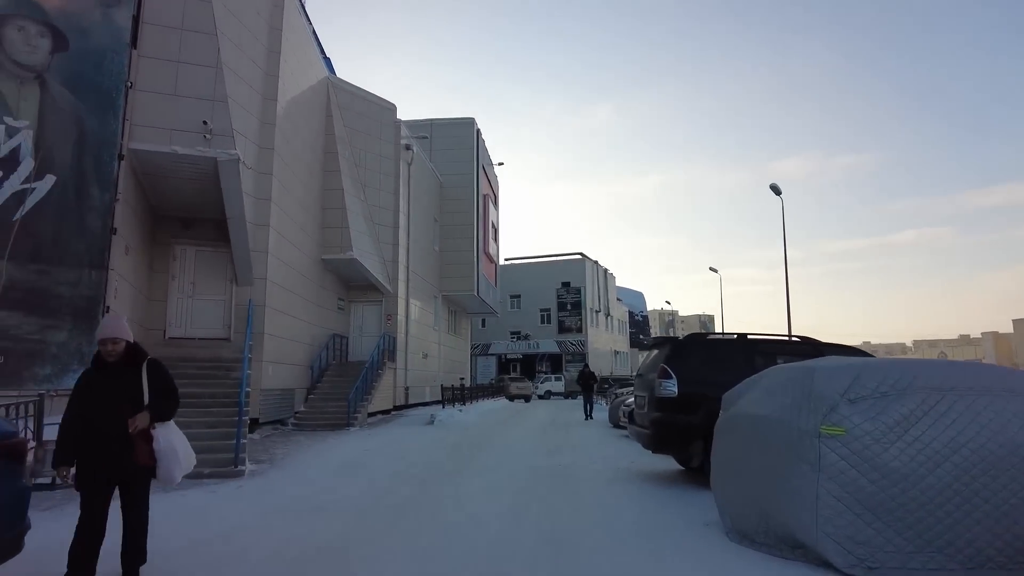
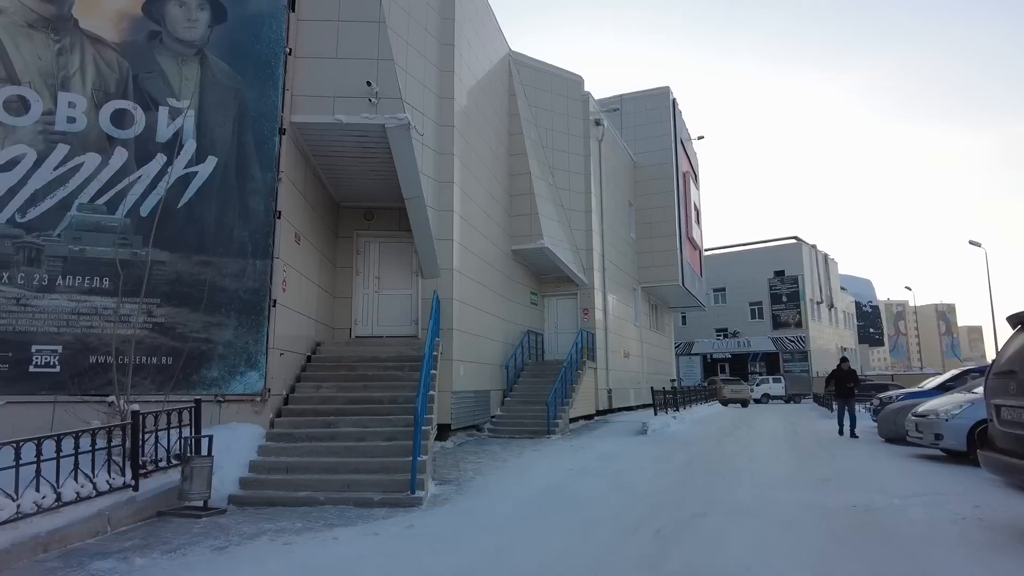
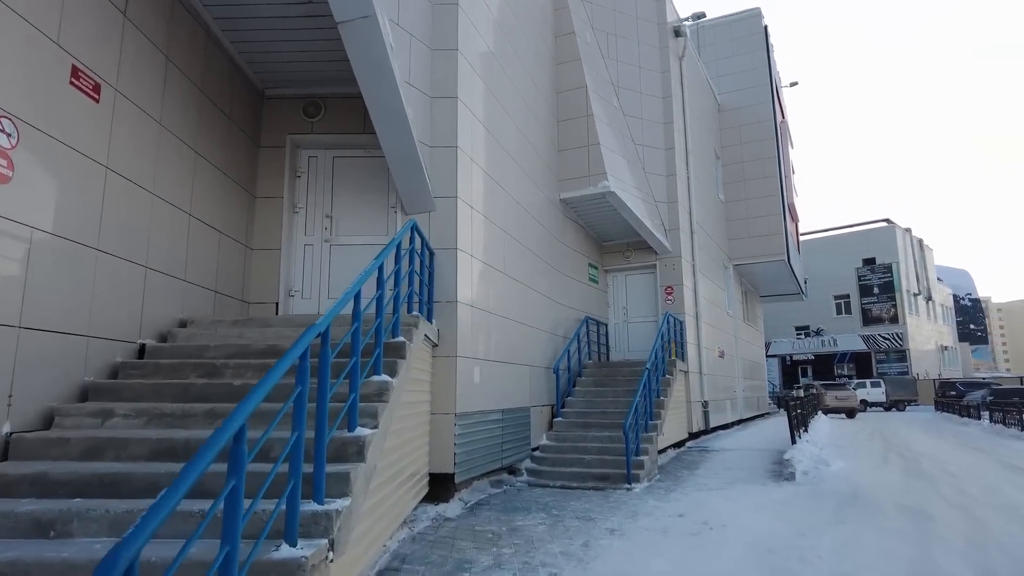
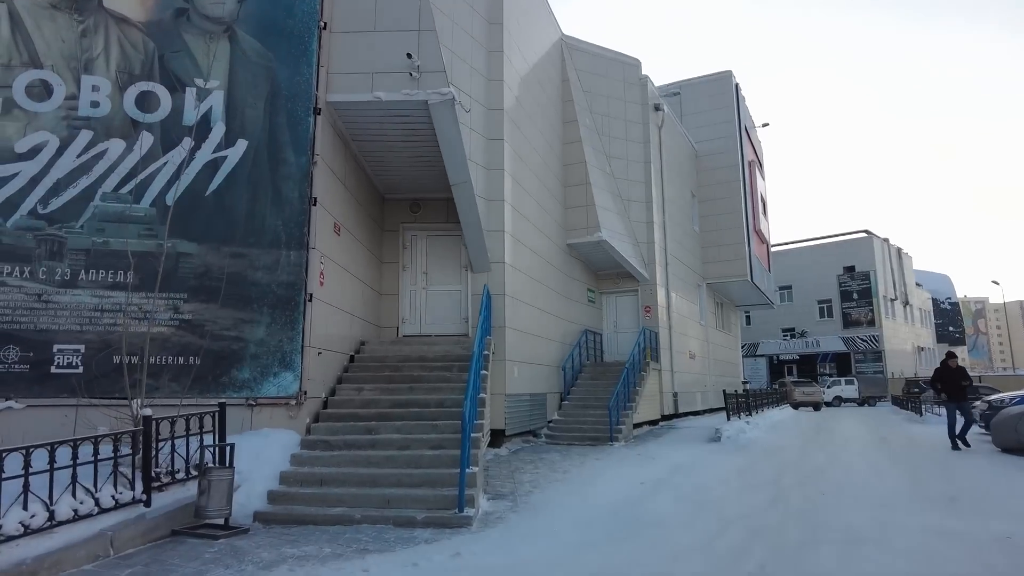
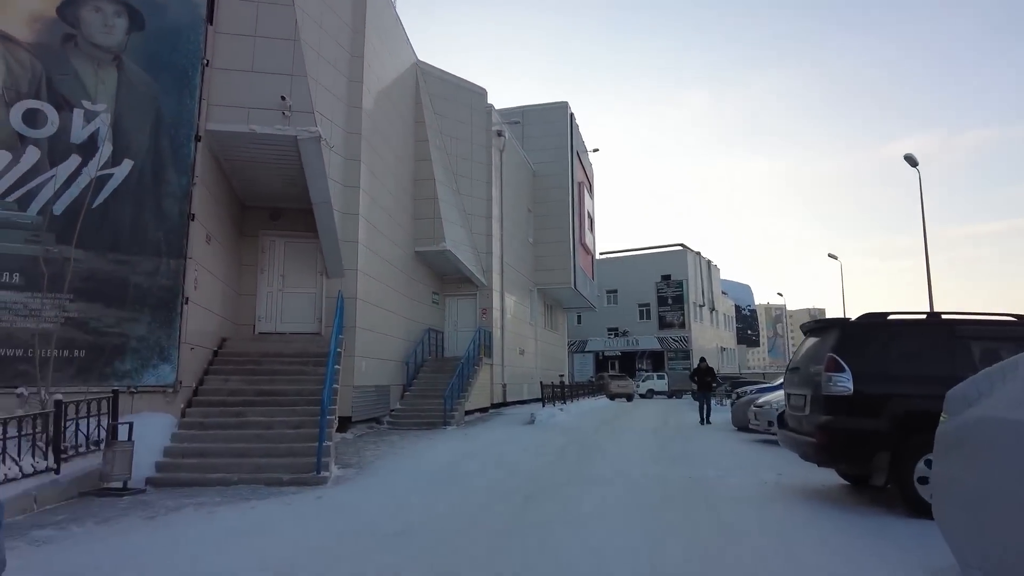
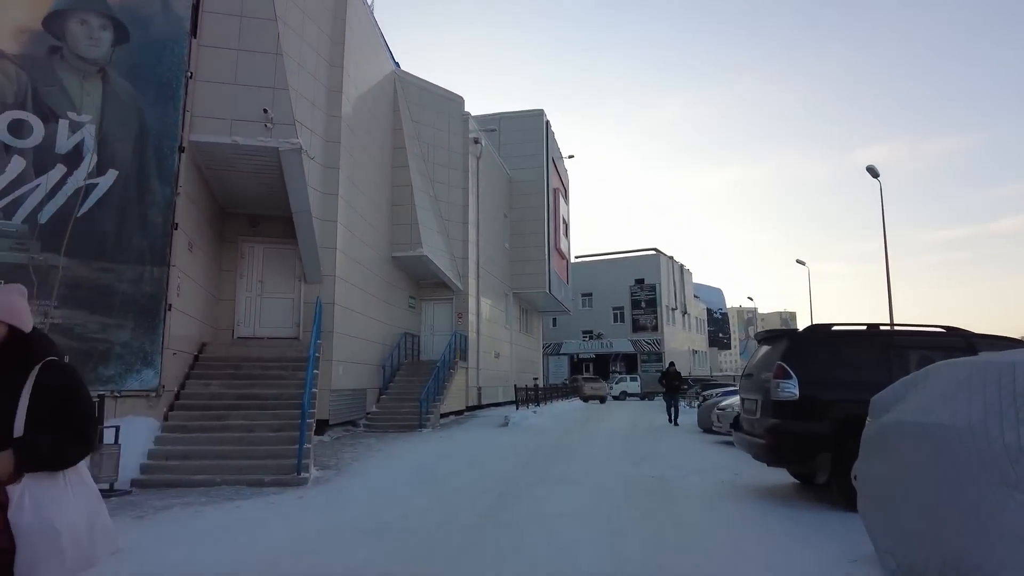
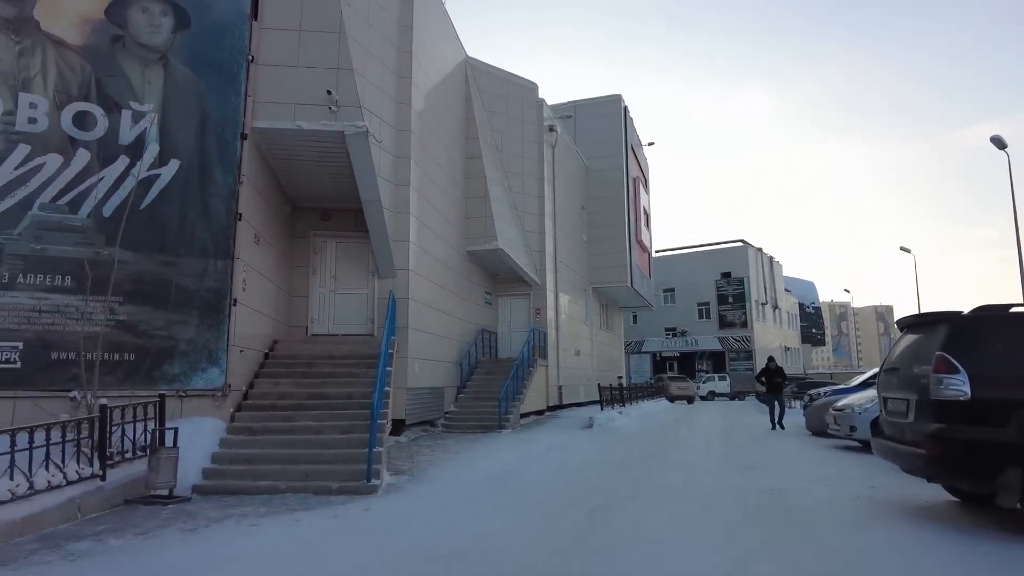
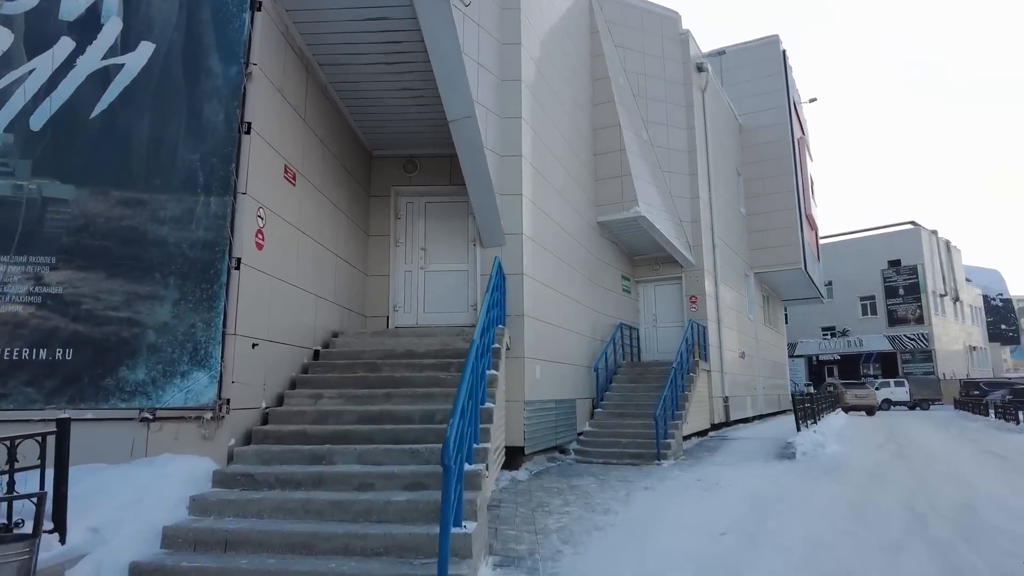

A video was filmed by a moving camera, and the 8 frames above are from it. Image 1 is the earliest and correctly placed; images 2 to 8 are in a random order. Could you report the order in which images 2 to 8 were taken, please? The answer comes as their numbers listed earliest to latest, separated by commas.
6, 5, 7, 2, 4, 8, 3
